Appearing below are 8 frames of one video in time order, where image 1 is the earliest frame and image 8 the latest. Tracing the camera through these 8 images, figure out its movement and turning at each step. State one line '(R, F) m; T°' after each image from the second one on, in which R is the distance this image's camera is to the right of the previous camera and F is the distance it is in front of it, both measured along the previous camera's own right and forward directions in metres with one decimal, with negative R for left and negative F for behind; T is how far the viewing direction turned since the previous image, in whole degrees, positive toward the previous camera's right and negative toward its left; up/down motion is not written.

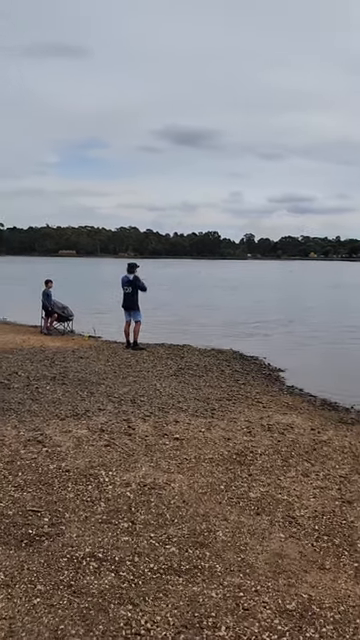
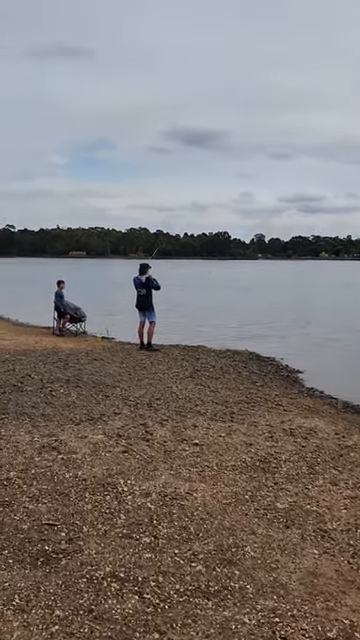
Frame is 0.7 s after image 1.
(-0.1, +0.3) m; -1°
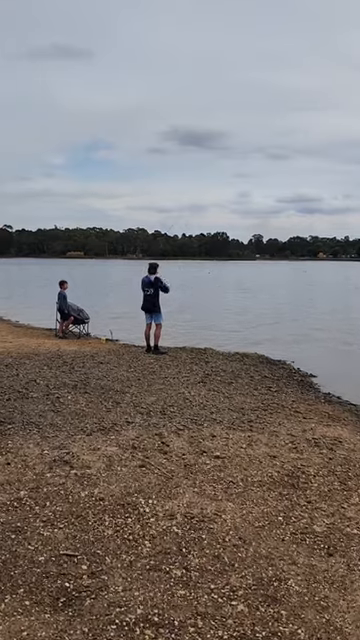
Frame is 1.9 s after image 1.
(-0.3, +0.5) m; 0°
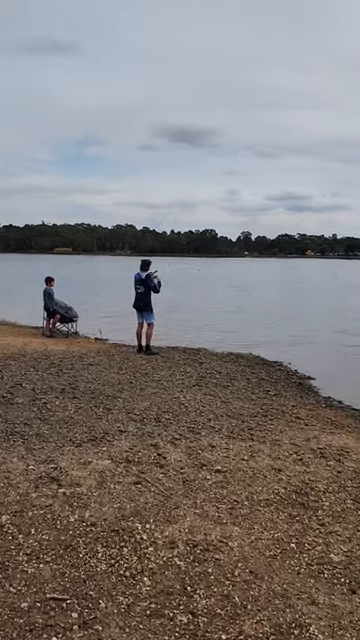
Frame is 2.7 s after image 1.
(-0.1, +0.6) m; +1°
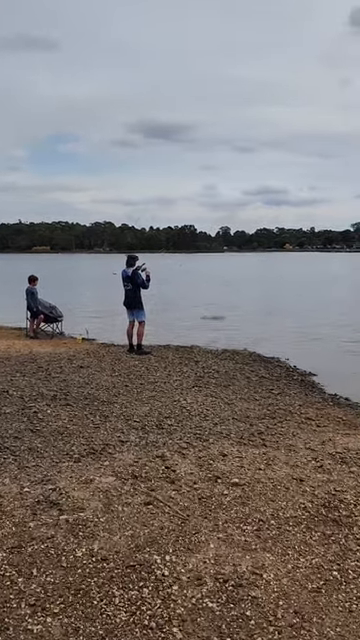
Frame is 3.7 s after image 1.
(-0.3, +0.7) m; +2°
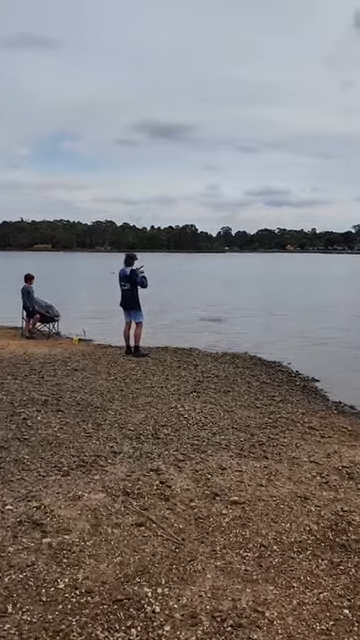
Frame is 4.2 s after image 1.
(0.0, +0.4) m; 0°
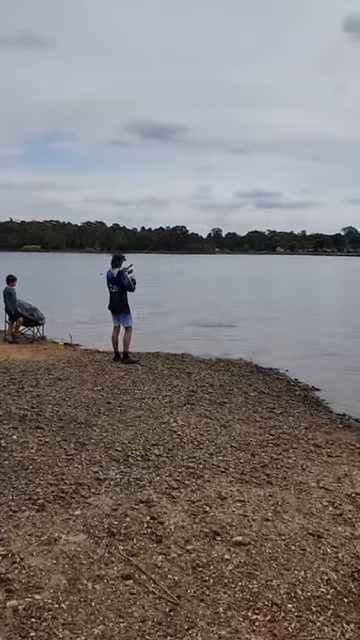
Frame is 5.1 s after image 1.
(0.0, +0.8) m; +1°
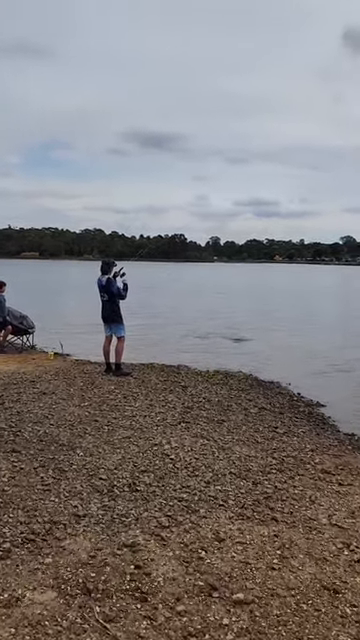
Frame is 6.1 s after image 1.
(+0.1, +0.8) m; 0°
